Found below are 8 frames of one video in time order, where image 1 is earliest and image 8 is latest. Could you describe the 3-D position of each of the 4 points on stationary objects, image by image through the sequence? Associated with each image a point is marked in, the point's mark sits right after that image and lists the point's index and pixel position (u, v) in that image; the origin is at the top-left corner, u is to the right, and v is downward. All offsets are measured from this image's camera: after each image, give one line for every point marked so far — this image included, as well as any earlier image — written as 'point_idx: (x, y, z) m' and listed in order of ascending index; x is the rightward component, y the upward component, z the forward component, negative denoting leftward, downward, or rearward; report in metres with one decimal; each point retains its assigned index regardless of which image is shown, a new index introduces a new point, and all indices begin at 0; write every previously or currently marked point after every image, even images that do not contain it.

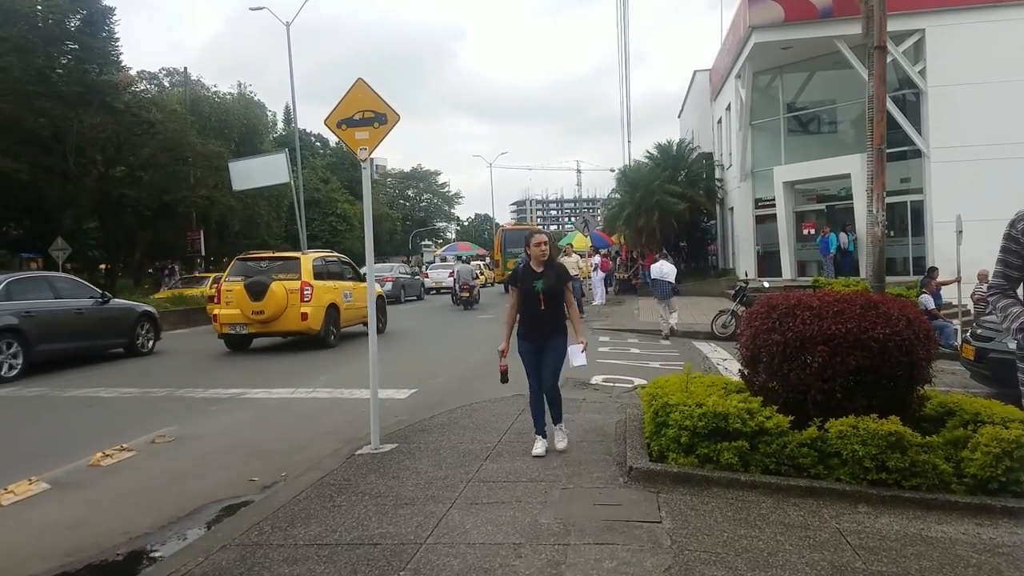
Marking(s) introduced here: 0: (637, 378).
0: (+1.6, -1.2, +9.8) m
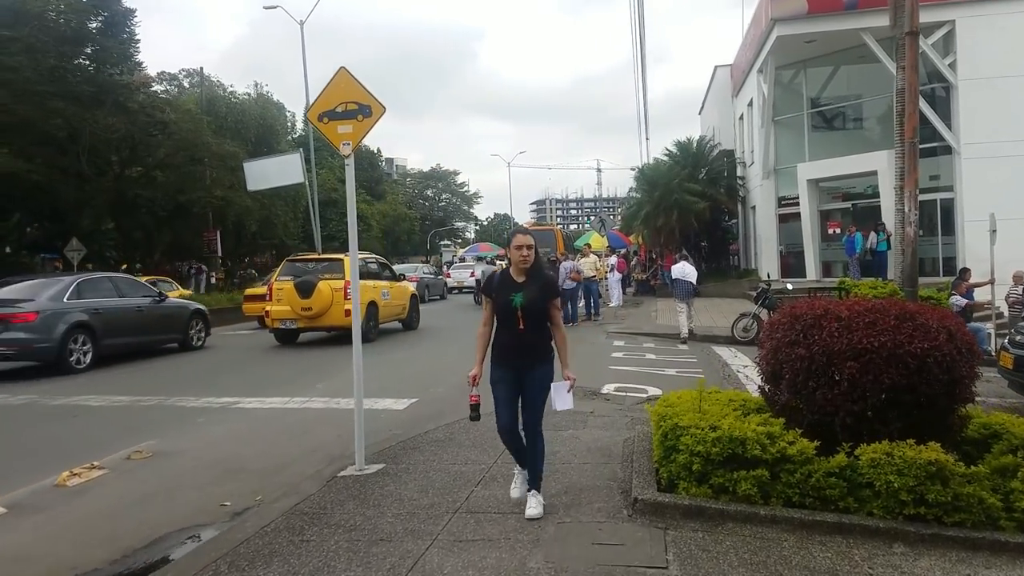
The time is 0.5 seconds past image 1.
0: (+1.7, -1.2, +9.3) m
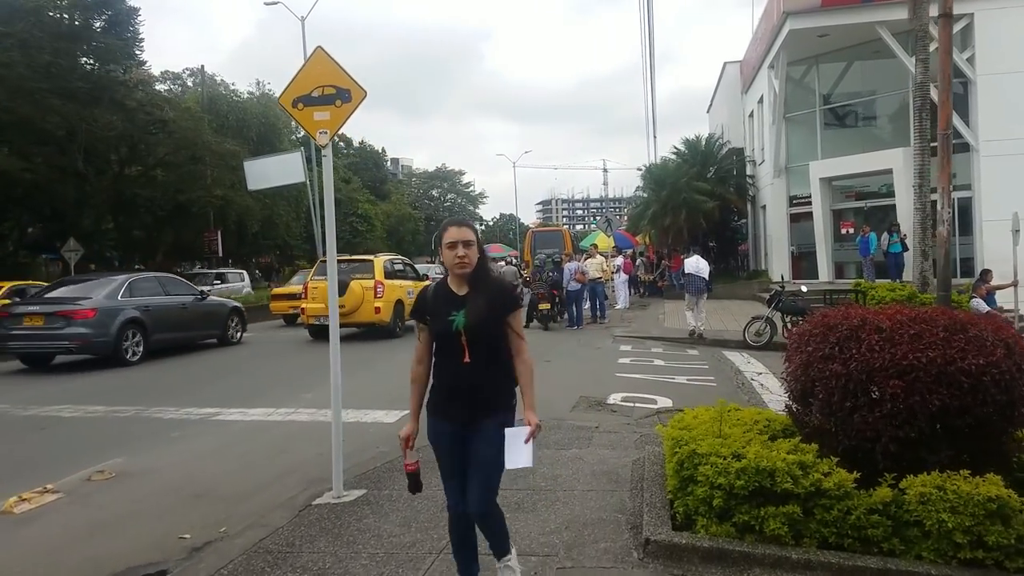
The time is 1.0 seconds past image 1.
0: (+1.7, -1.2, +8.7) m
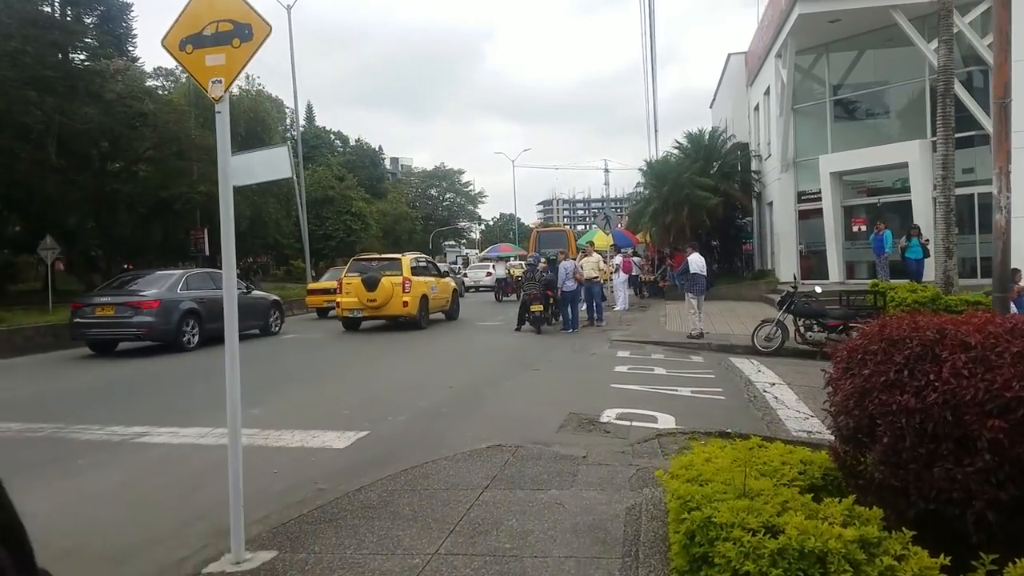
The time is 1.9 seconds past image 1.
0: (+1.4, -1.3, +7.5) m
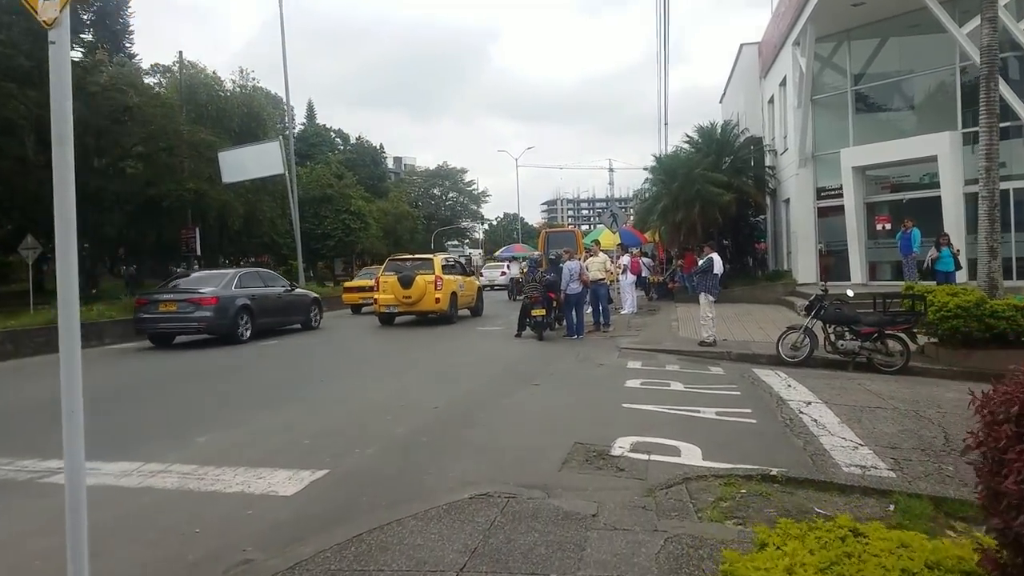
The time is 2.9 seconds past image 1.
0: (+1.4, -1.3, +6.2) m
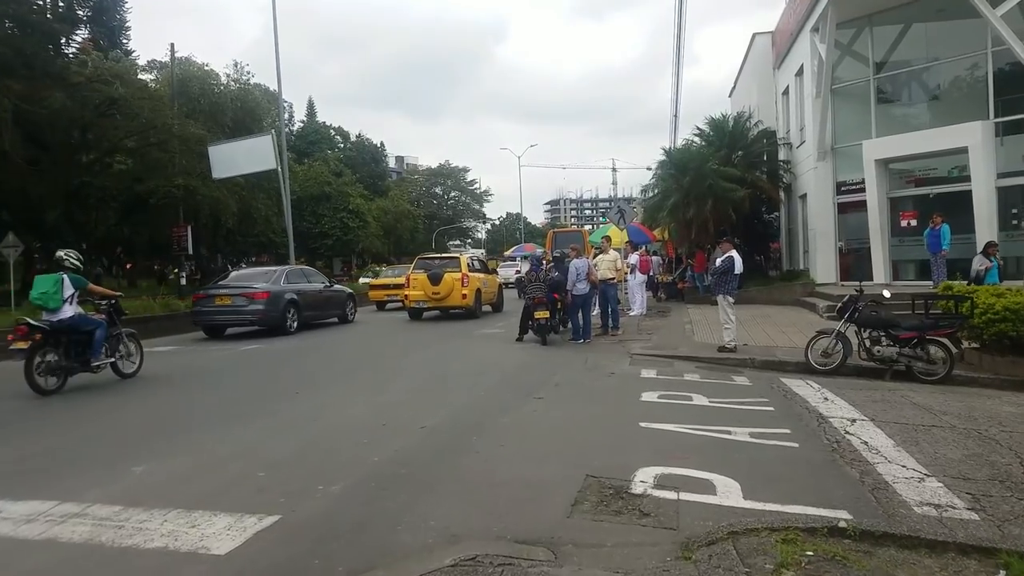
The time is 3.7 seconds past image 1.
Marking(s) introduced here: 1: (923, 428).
0: (+1.4, -1.3, +5.1) m
1: (+3.9, -1.3, +7.4) m
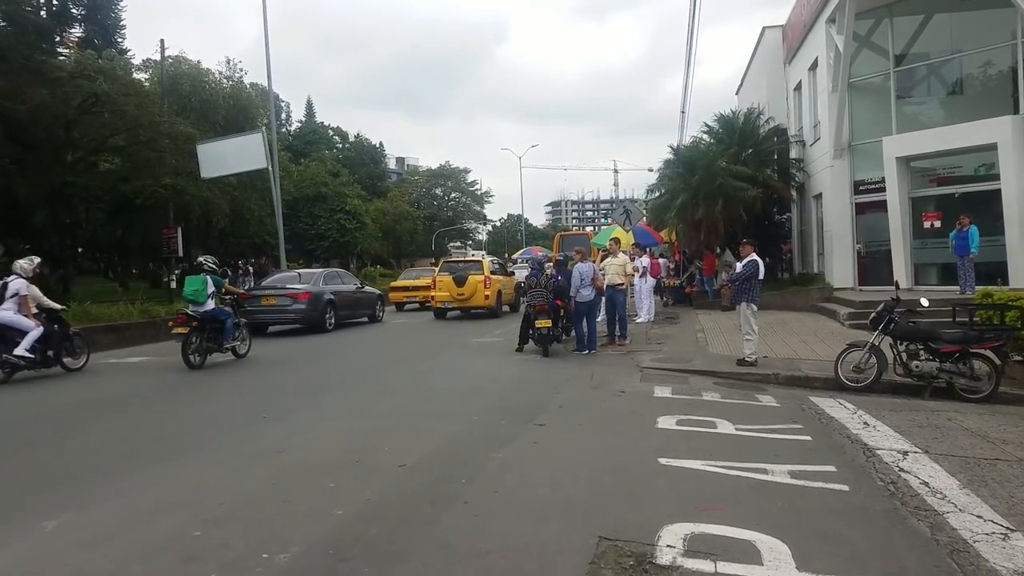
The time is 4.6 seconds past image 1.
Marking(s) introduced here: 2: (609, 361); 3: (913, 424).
0: (+1.3, -1.4, +4.1) m
1: (+3.9, -1.4, +6.3) m
2: (+1.5, -1.1, +11.7) m
3: (+4.0, -1.4, +7.8) m
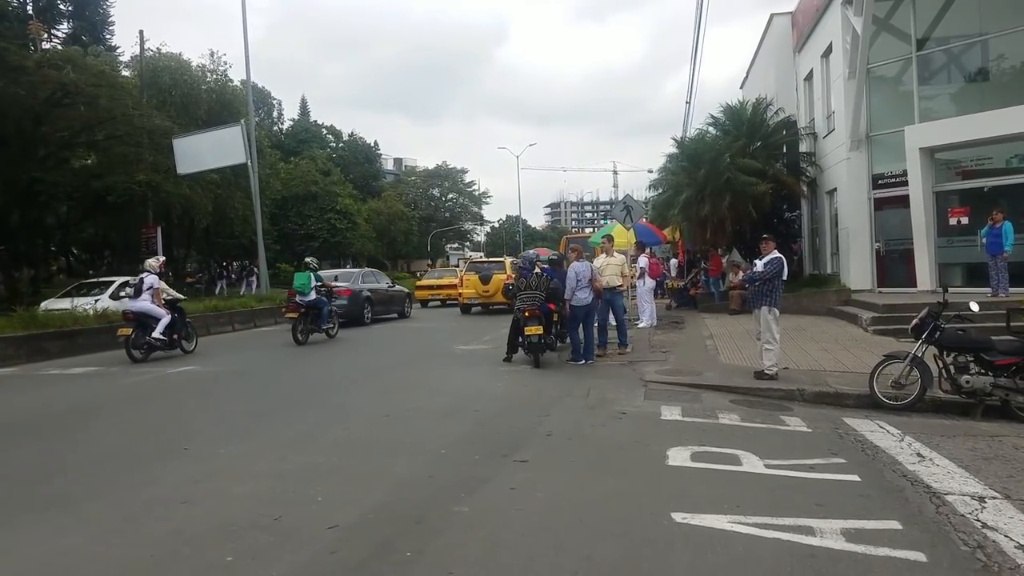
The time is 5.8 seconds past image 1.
0: (+1.2, -1.4, +2.7) m
1: (+3.7, -1.4, +5.0) m
2: (+1.3, -1.1, +10.3) m
3: (+3.8, -1.4, +6.4) m
